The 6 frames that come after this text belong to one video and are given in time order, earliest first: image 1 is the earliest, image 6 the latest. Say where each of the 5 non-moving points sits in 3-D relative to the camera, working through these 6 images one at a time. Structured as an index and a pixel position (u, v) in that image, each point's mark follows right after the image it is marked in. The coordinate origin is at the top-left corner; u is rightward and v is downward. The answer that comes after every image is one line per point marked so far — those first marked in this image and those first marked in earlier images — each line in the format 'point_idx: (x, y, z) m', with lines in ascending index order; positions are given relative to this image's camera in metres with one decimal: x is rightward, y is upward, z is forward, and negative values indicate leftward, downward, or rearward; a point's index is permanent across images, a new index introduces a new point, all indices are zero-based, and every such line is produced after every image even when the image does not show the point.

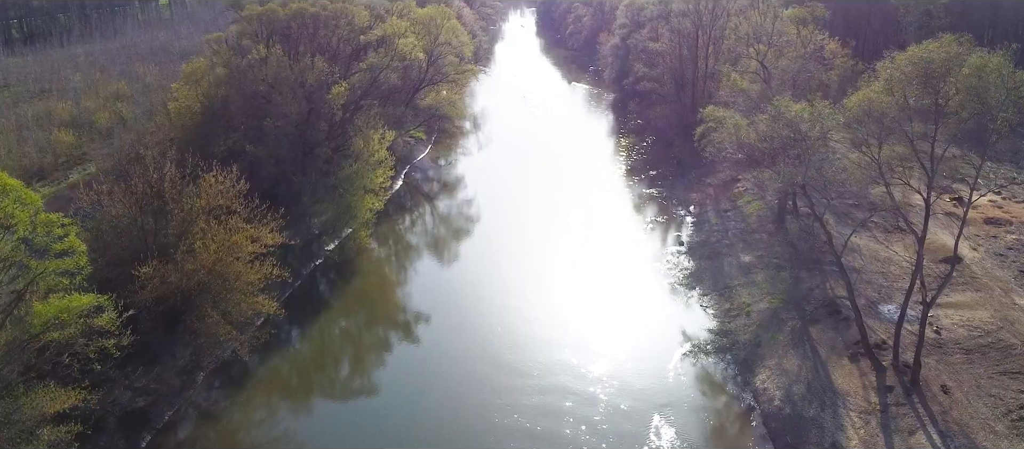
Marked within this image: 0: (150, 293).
0: (-16.4, -3.2, +19.3) m
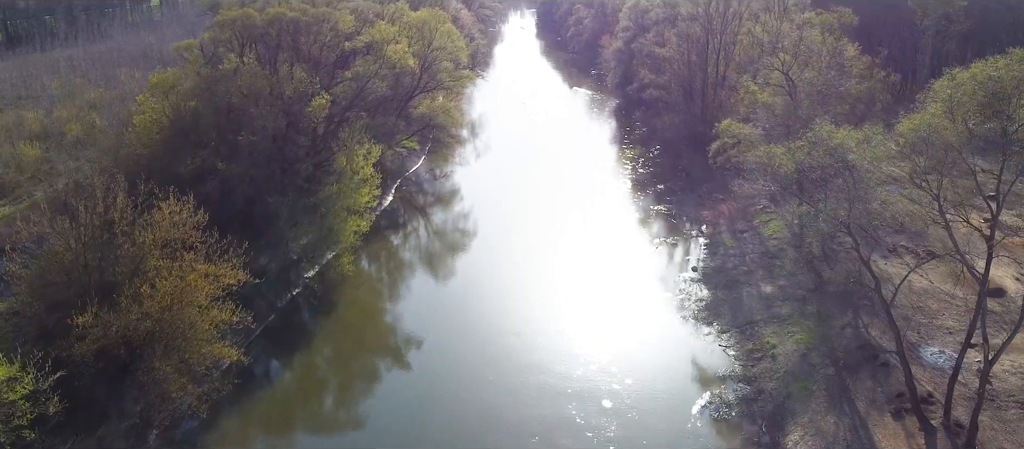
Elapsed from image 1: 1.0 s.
0: (-16.6, -4.8, +16.7) m
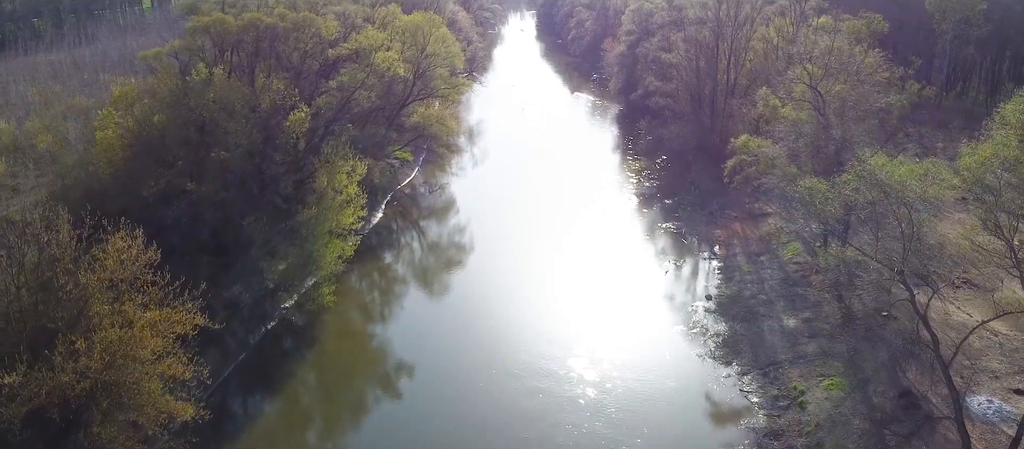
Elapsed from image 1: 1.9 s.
0: (-16.7, -6.2, +14.4) m
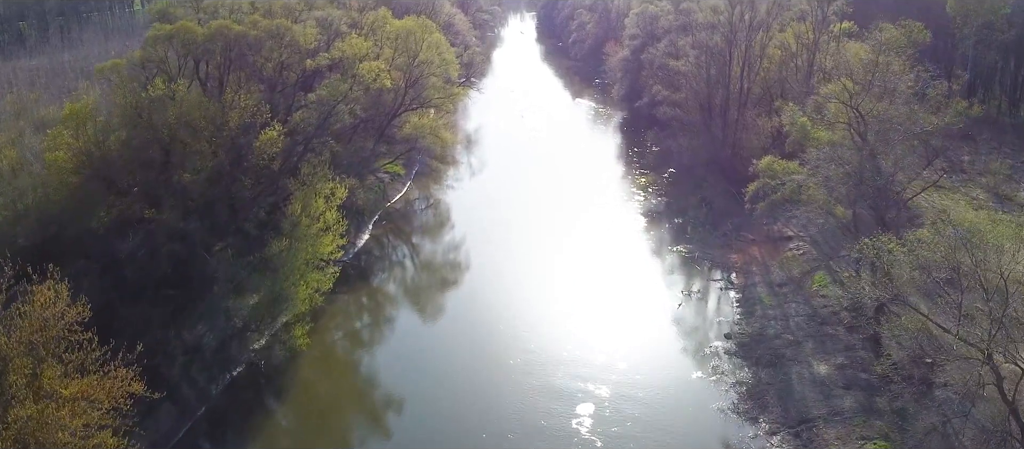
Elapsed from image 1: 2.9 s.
0: (-16.9, -7.9, +11.8) m
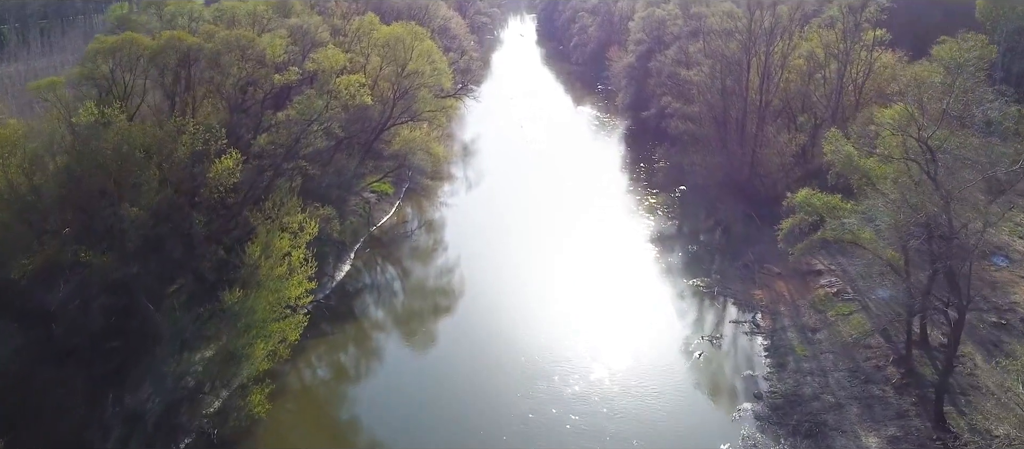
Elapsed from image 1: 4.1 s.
0: (-17.1, -9.8, +8.7) m
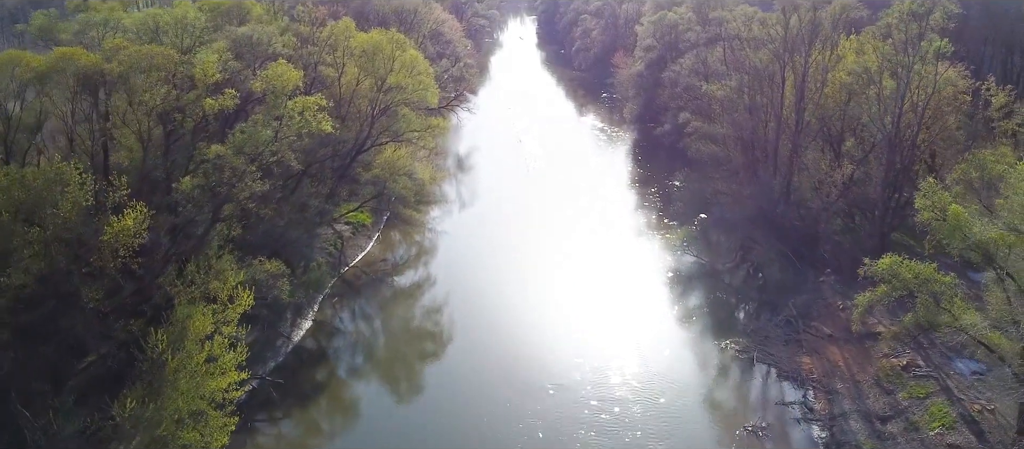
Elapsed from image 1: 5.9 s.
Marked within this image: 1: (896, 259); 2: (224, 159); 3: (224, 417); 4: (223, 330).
0: (-17.4, -12.5, +4.1) m
1: (+13.5, -1.1, +15.7) m
2: (-12.5, +2.9, +18.8) m
3: (-10.9, -7.2, +16.6) m
4: (-10.7, -3.7, +16.1) m
